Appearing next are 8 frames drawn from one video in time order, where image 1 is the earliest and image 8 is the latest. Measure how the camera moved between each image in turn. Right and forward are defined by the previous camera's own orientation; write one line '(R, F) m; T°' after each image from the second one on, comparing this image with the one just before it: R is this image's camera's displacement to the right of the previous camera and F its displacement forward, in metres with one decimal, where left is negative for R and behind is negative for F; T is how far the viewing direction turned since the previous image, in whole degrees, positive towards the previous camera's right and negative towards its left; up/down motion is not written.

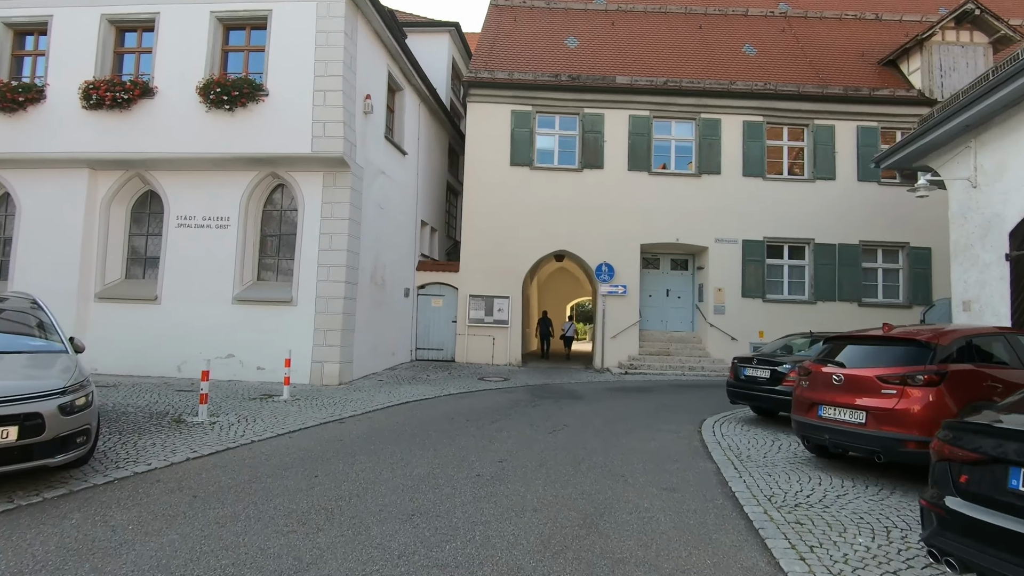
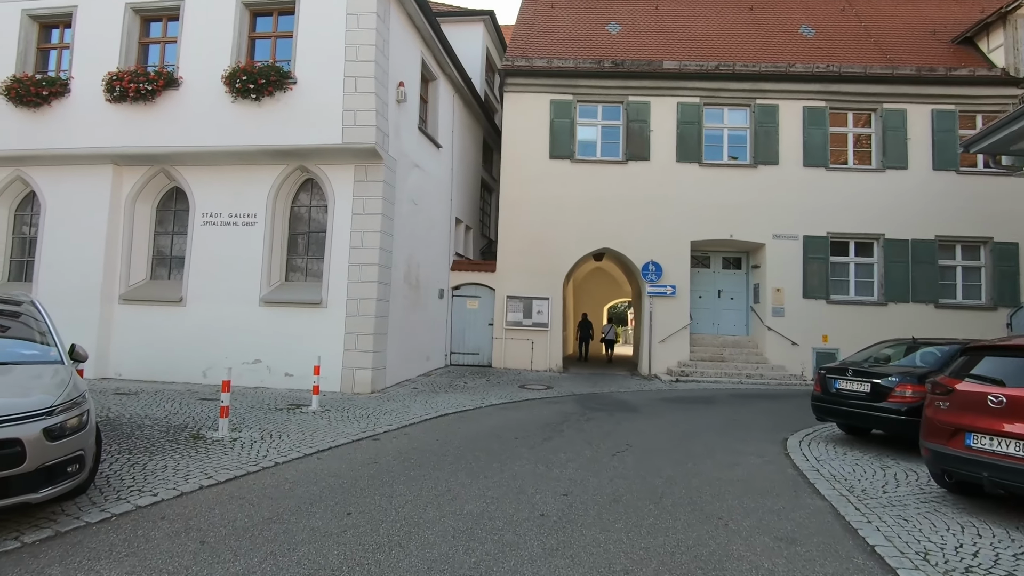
(-0.3, +0.9) m; -3°
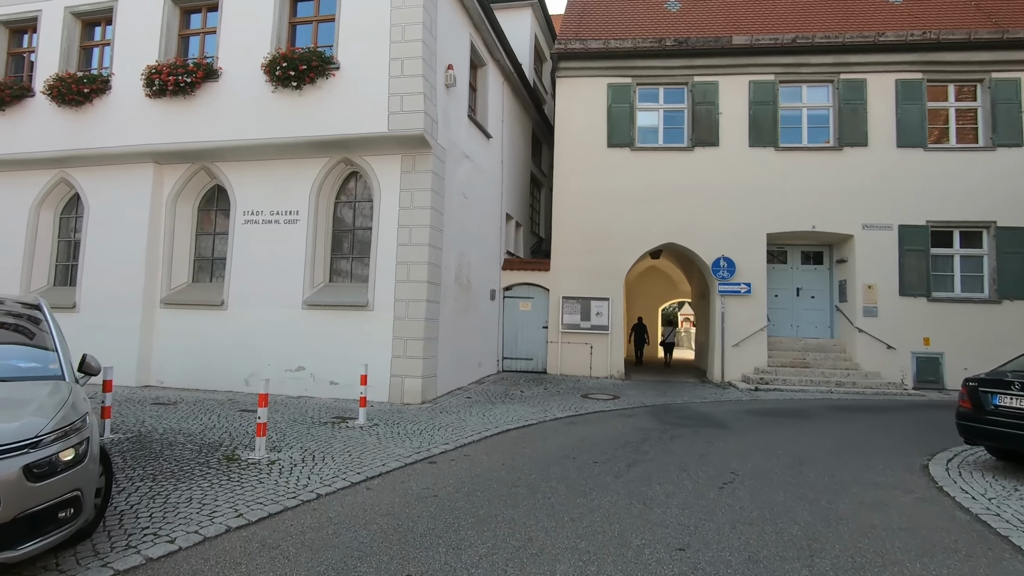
(-0.4, +1.0) m; -4°
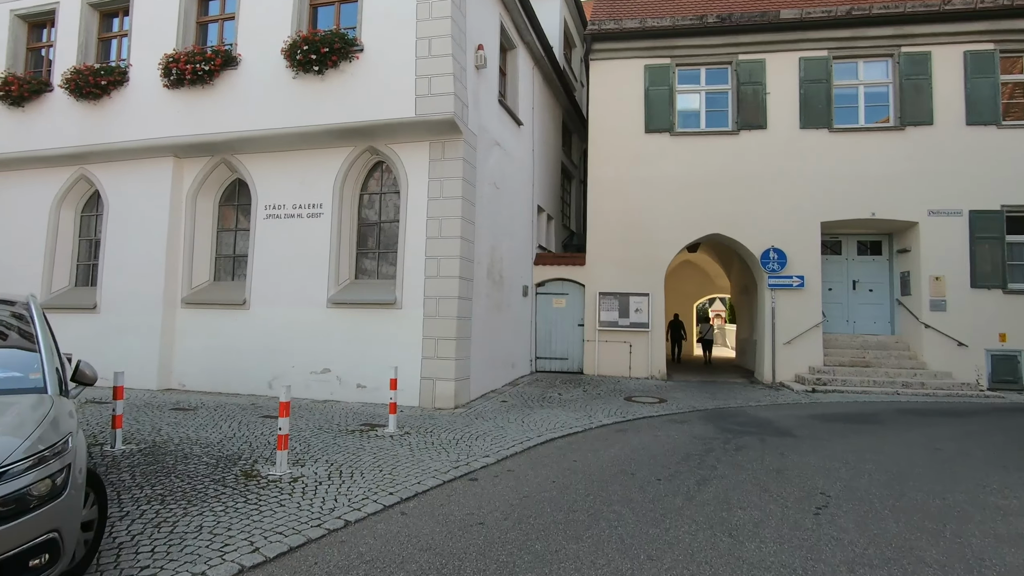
(-0.2, +0.7) m; -2°
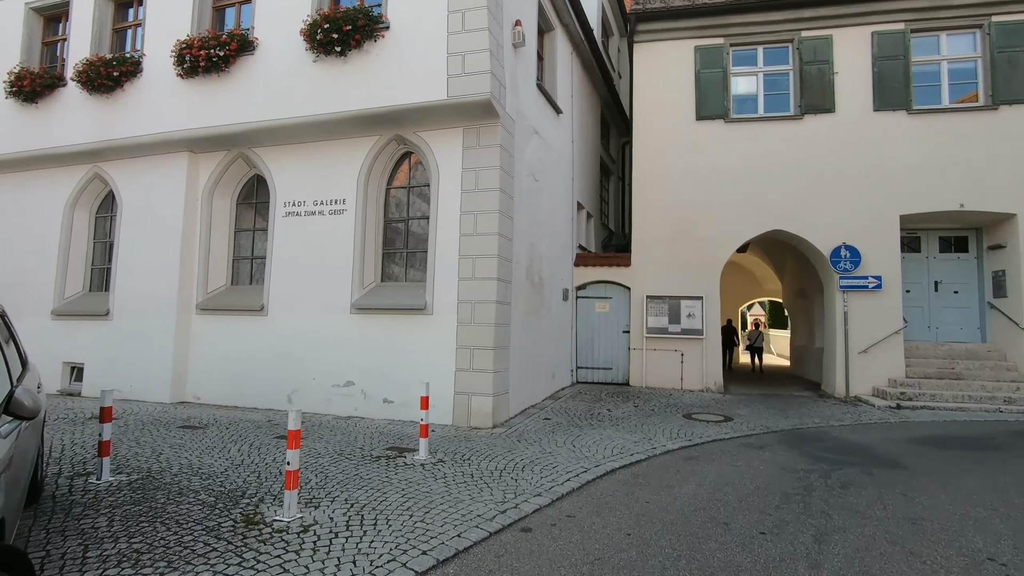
(-0.3, +1.0) m; -3°
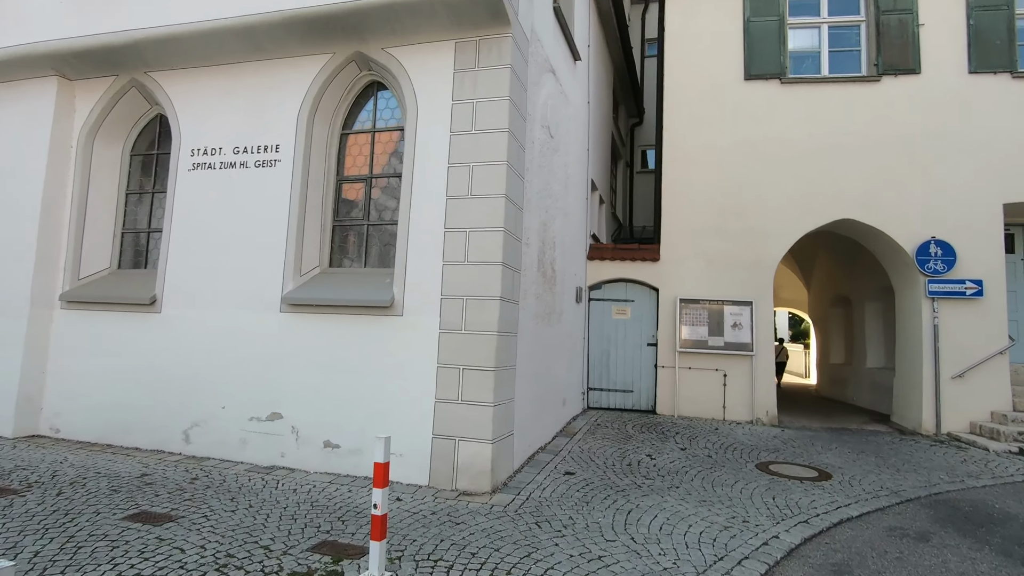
(-0.3, +2.5) m; +3°
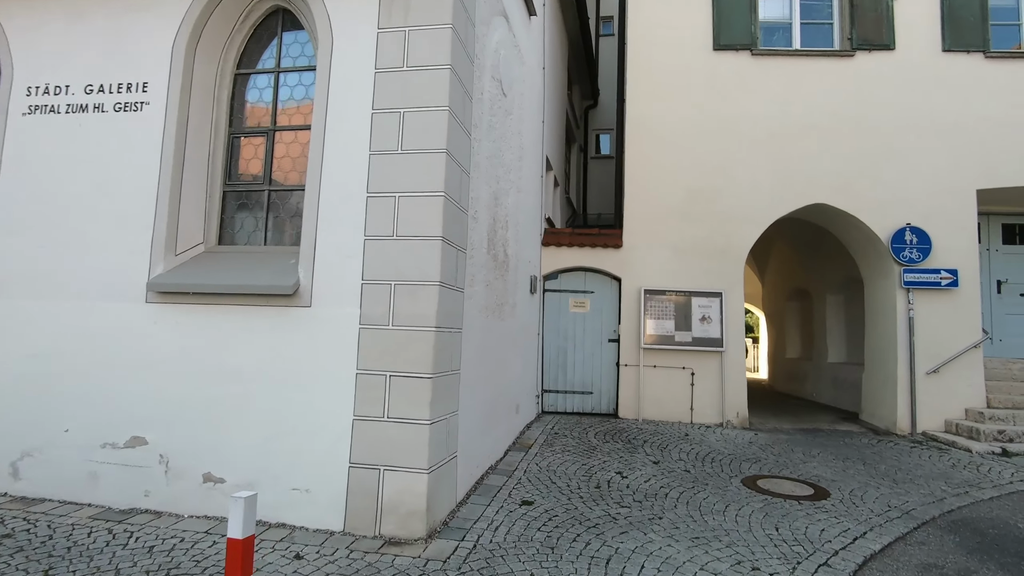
(0.0, +1.1) m; +6°
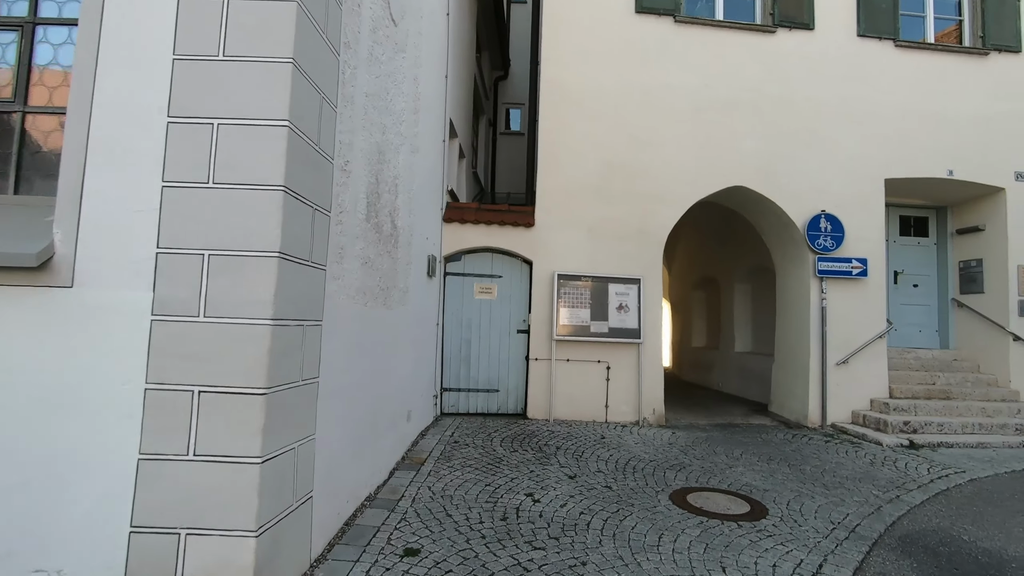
(+0.1, +1.0) m; +10°
